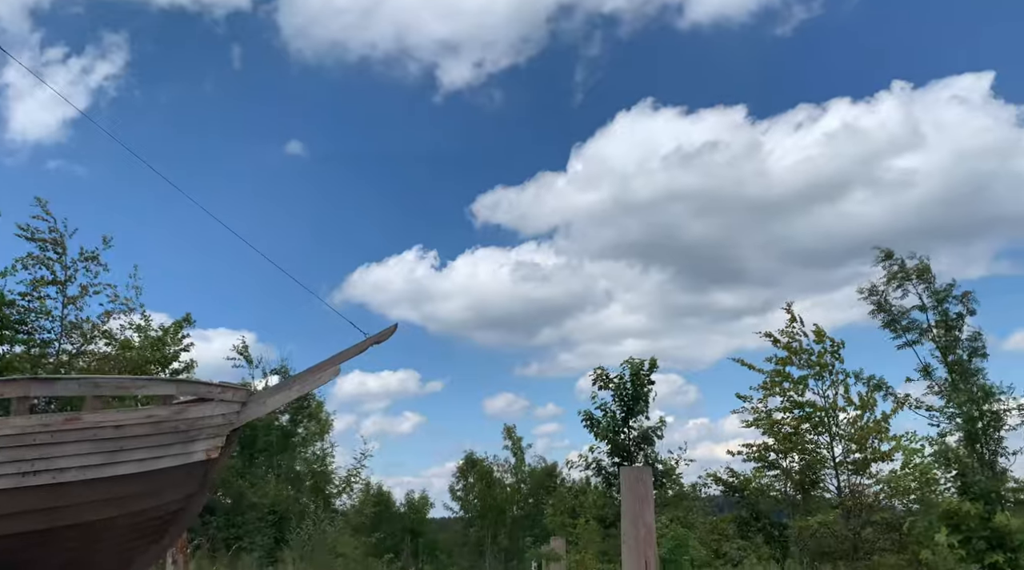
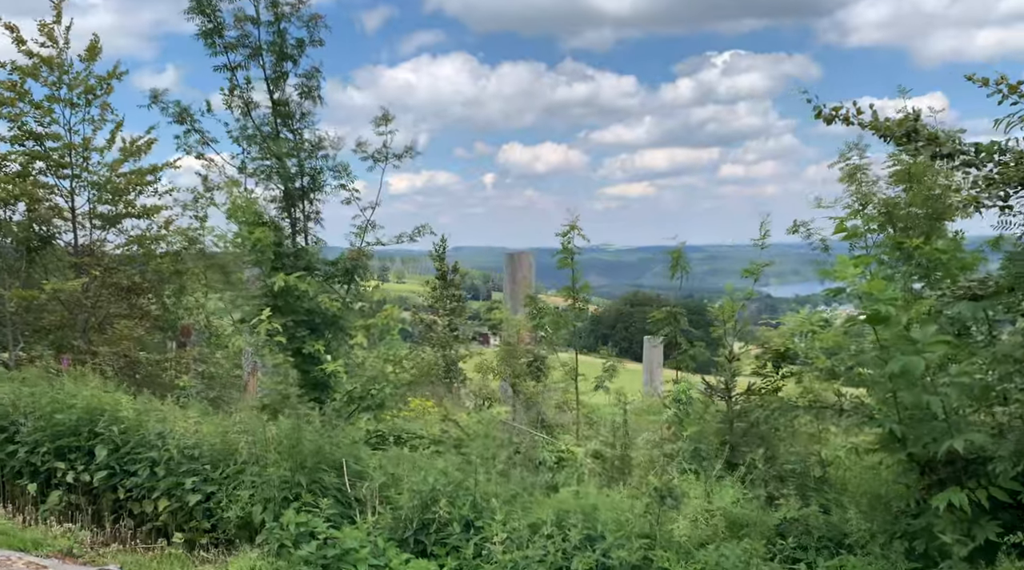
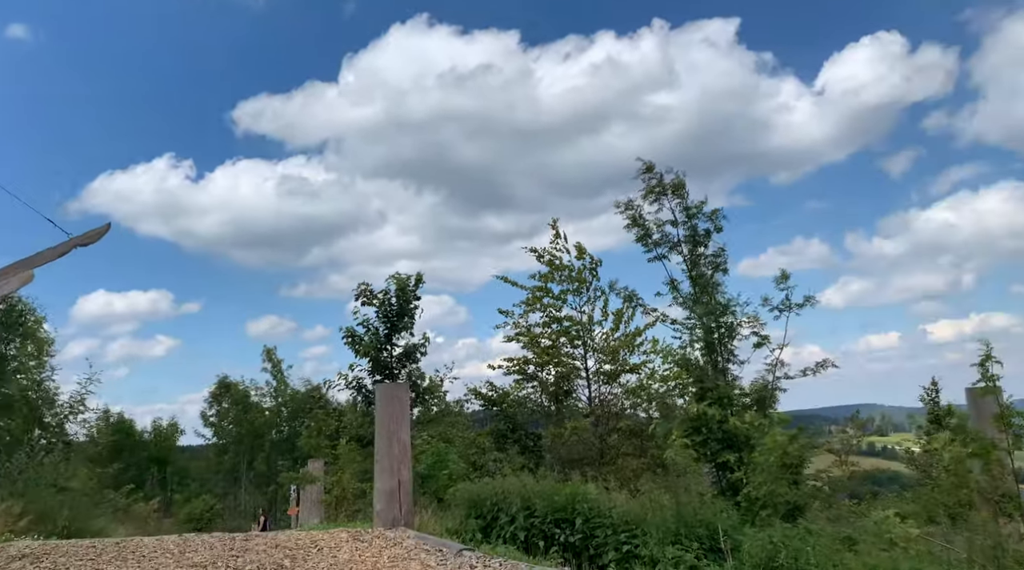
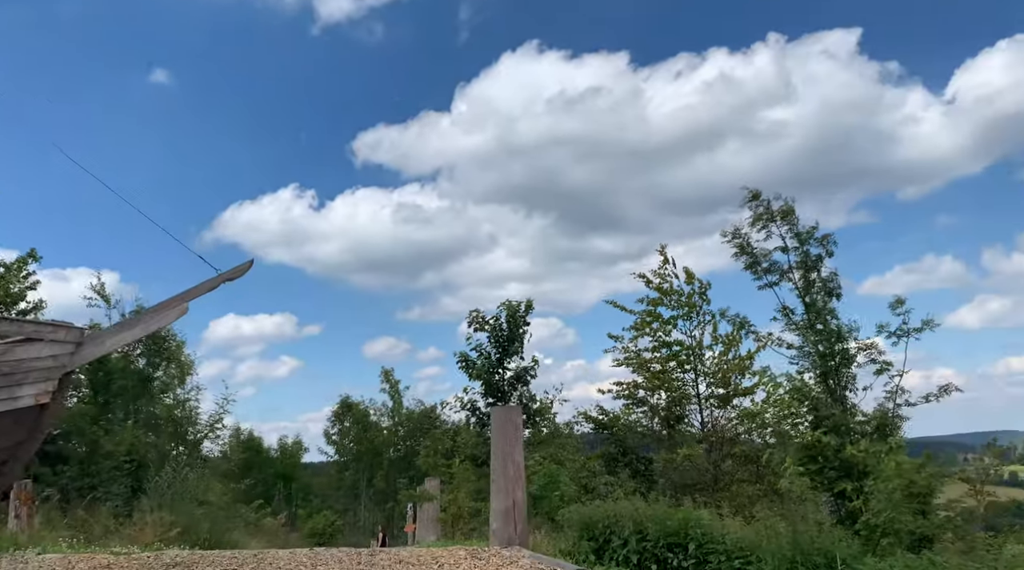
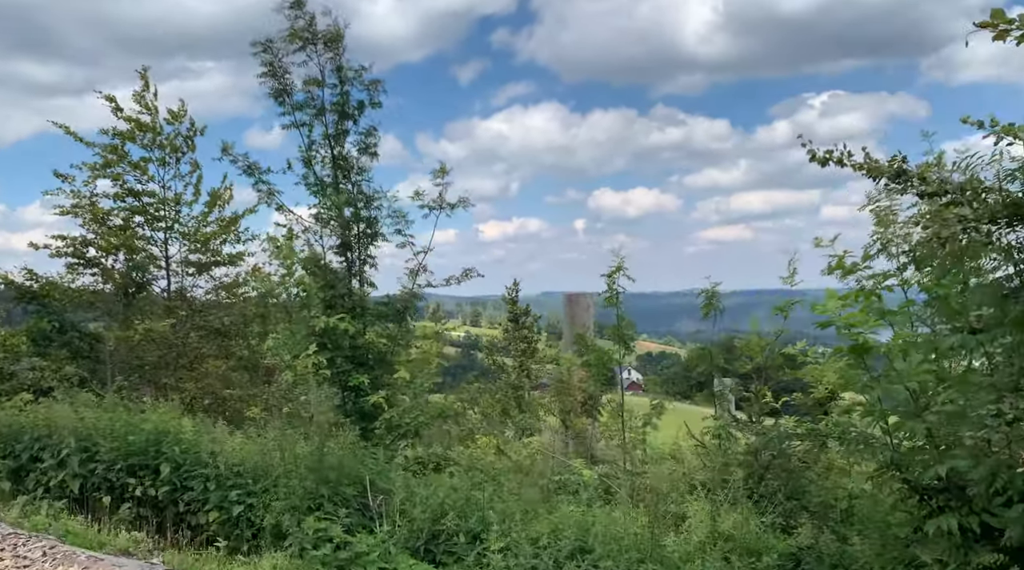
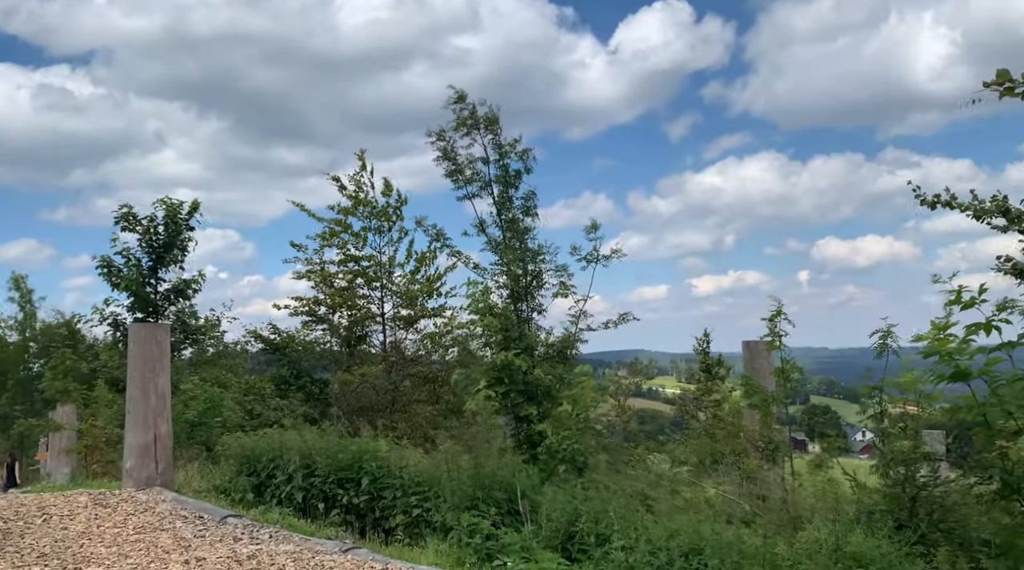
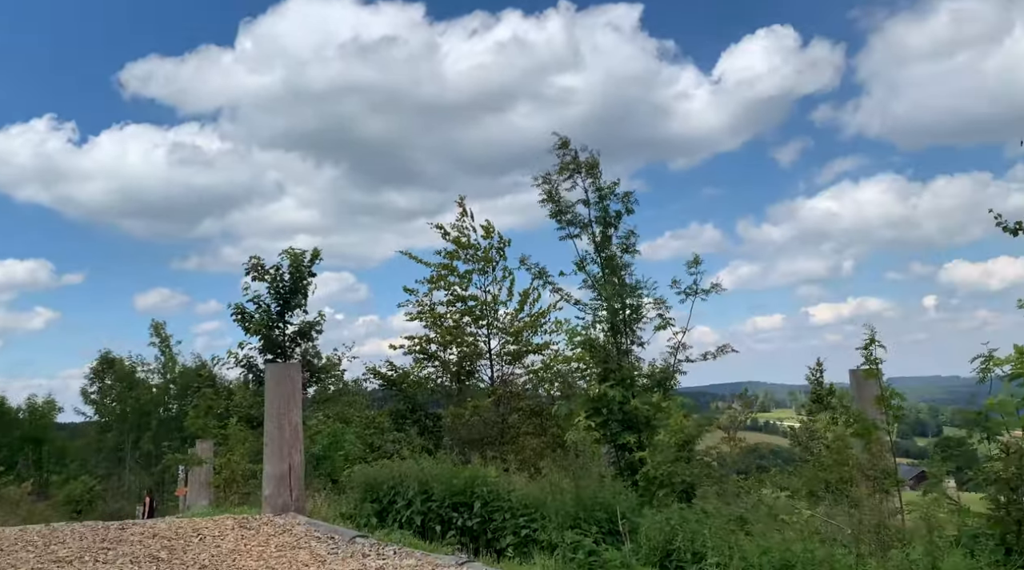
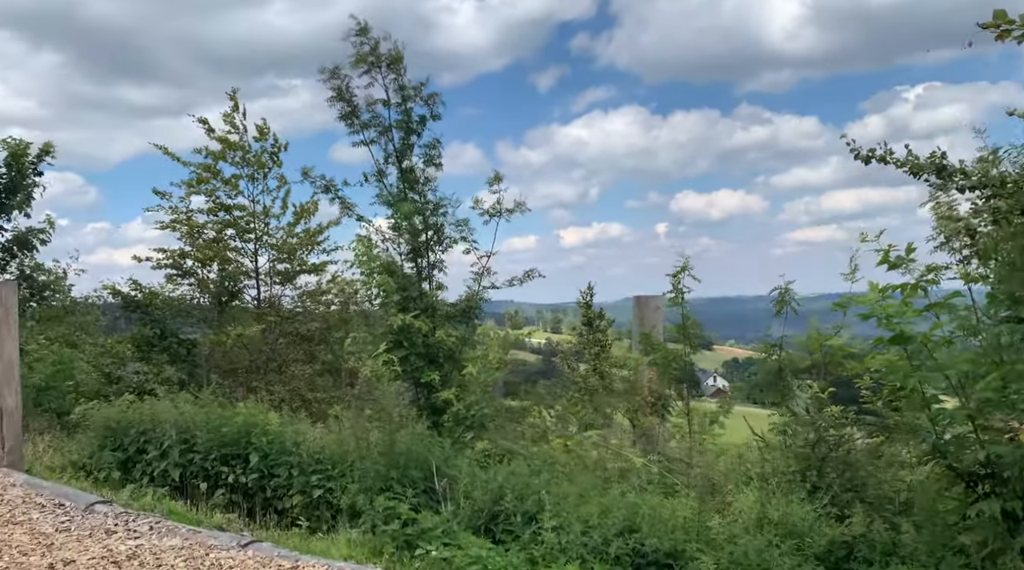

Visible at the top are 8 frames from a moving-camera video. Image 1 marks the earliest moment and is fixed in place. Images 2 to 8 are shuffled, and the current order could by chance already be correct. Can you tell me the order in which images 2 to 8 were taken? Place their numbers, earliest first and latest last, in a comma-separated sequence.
4, 3, 7, 6, 8, 5, 2
